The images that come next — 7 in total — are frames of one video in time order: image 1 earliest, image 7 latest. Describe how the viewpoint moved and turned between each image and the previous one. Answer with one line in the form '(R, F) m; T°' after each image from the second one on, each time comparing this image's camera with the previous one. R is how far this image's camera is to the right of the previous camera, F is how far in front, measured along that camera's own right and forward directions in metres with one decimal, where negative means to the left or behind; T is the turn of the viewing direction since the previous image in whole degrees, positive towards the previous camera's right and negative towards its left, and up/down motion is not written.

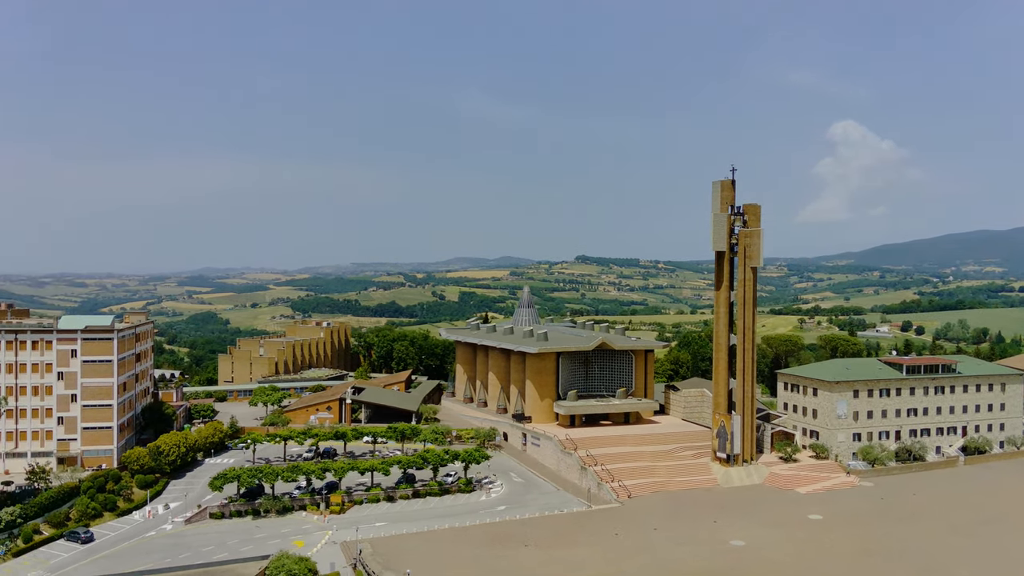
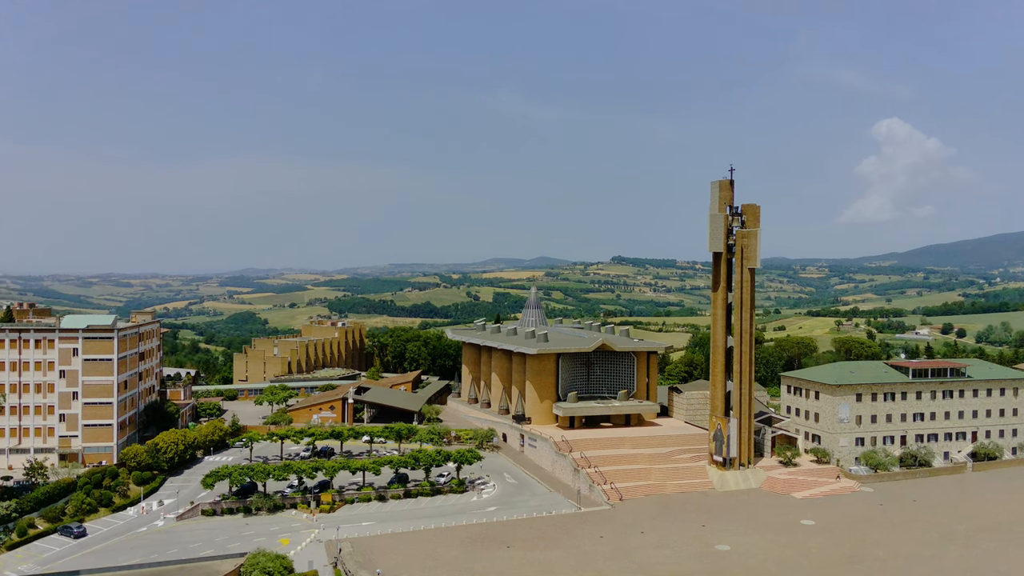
(+3.3, +0.2) m; -2°
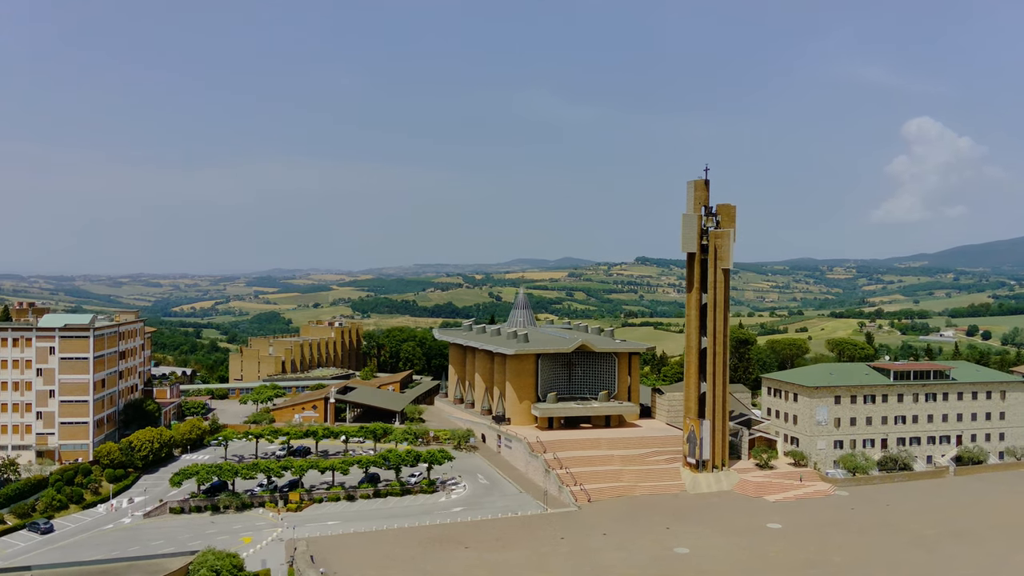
(+4.0, +0.2) m; -1°
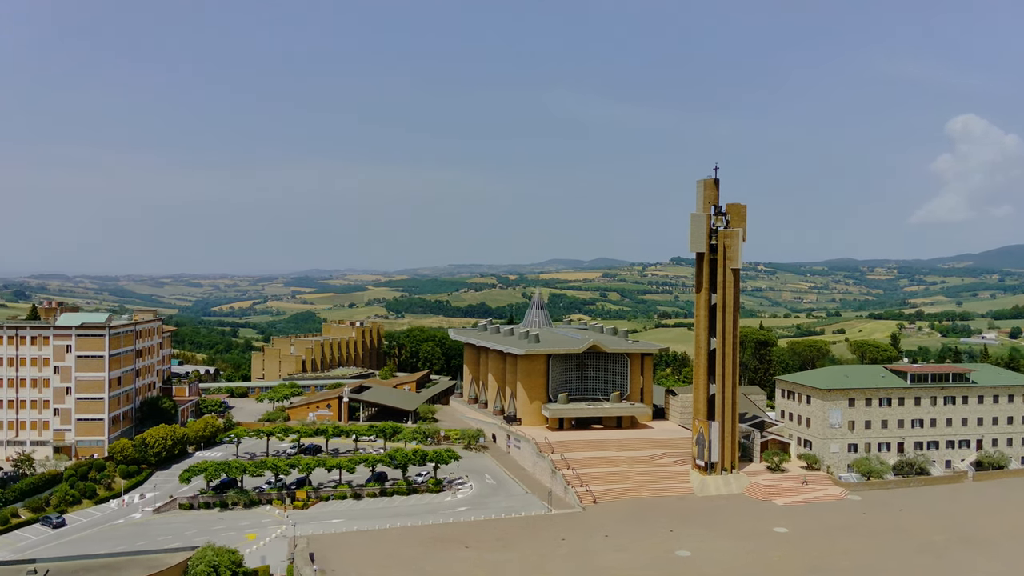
(+2.1, +0.1) m; -2°
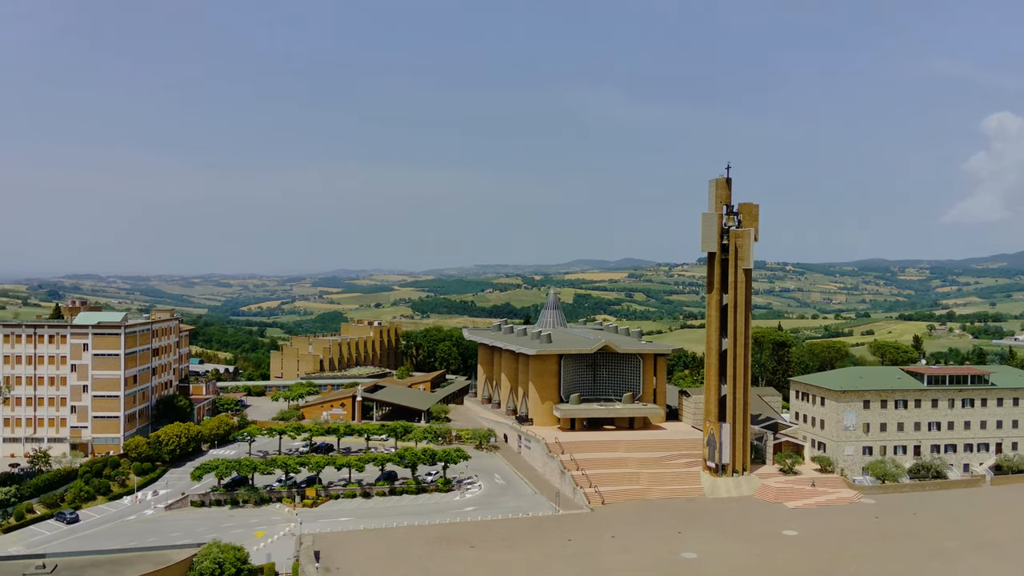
(+1.2, +0.1) m; -2°
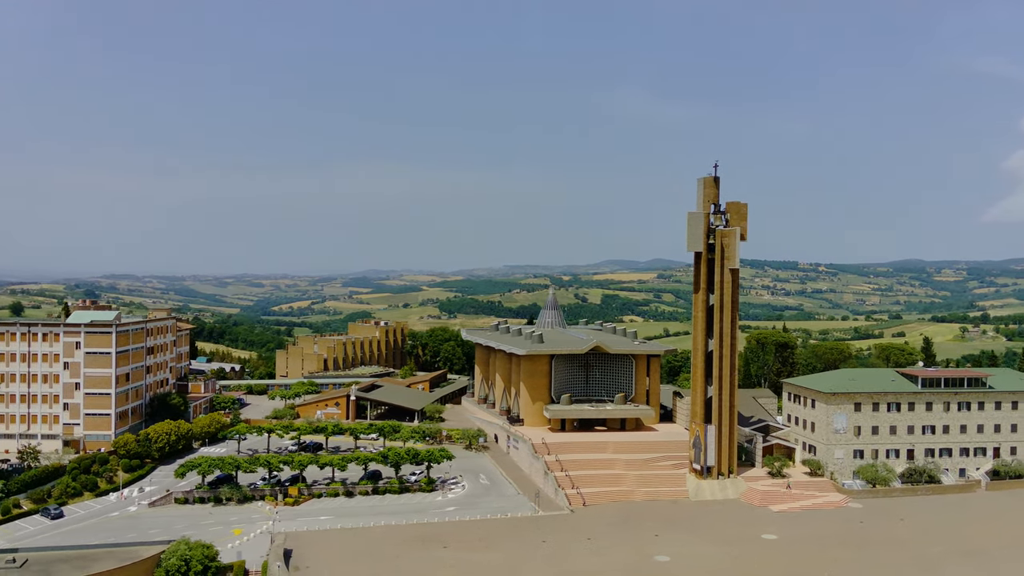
(+3.3, +0.3) m; -2°
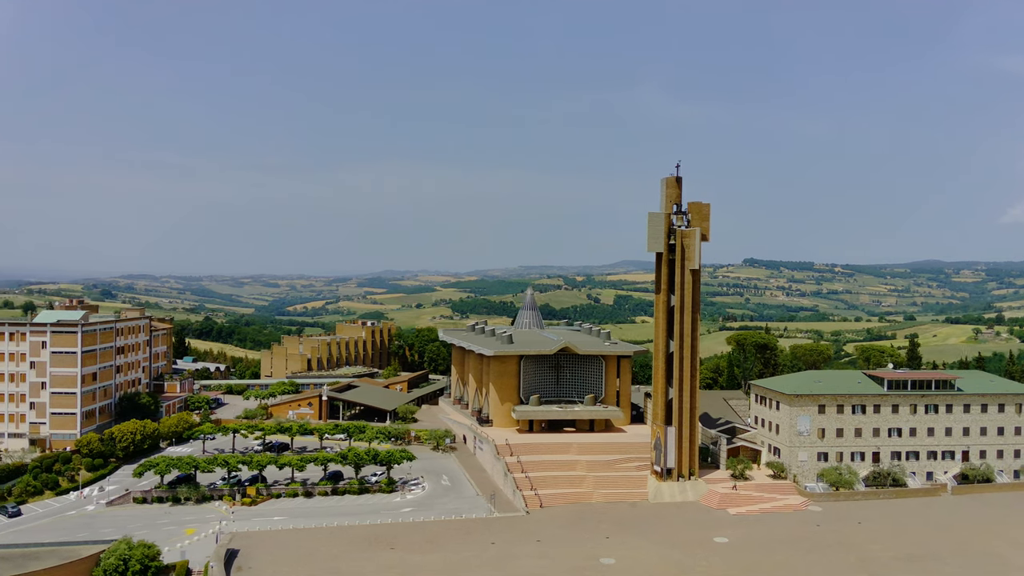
(+4.0, +0.2) m; -1°
